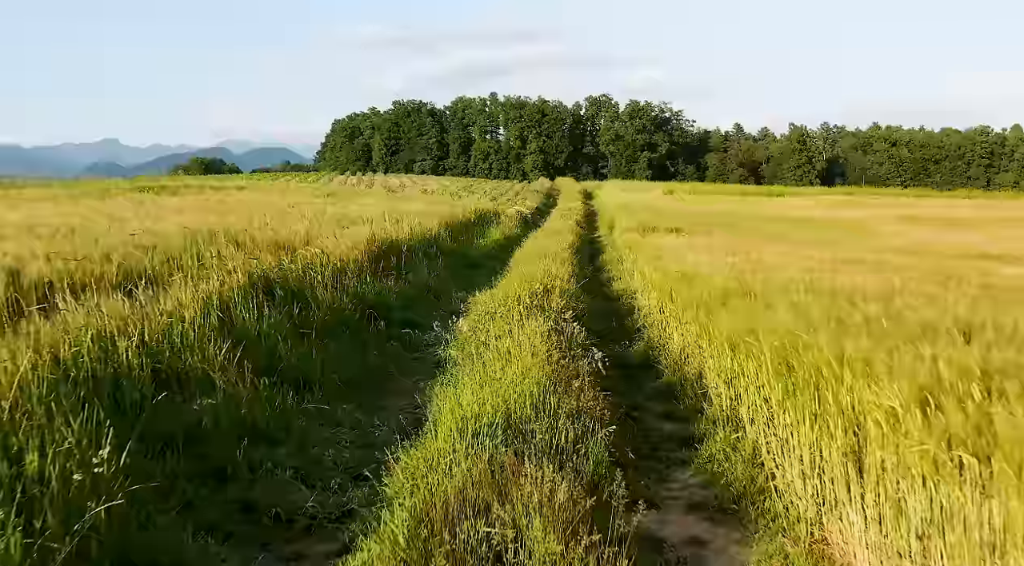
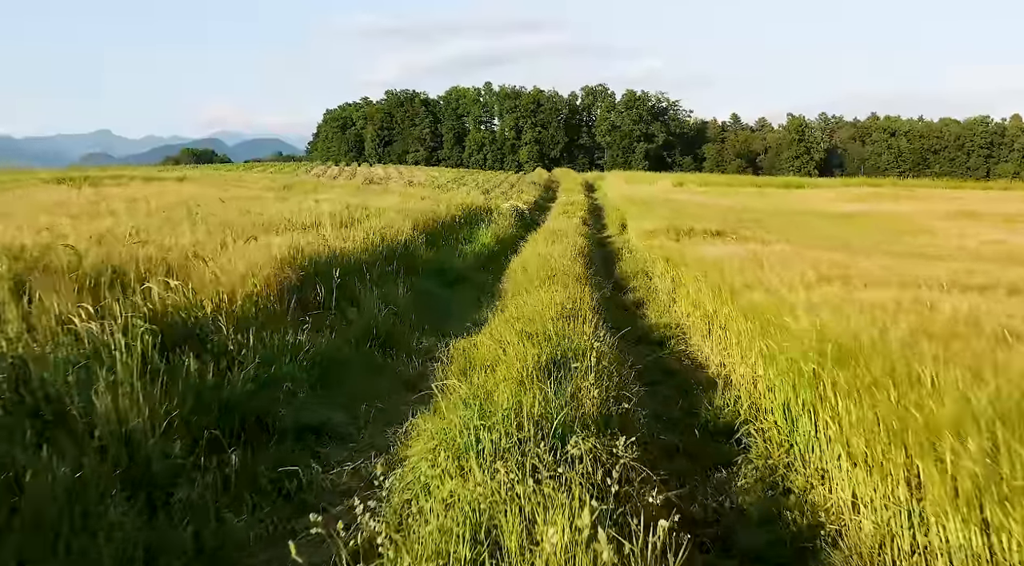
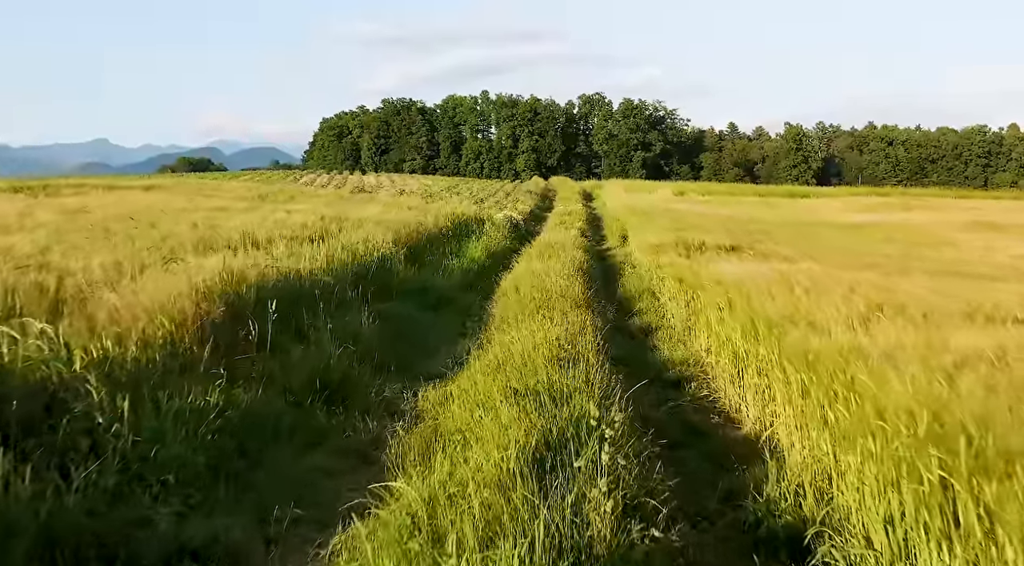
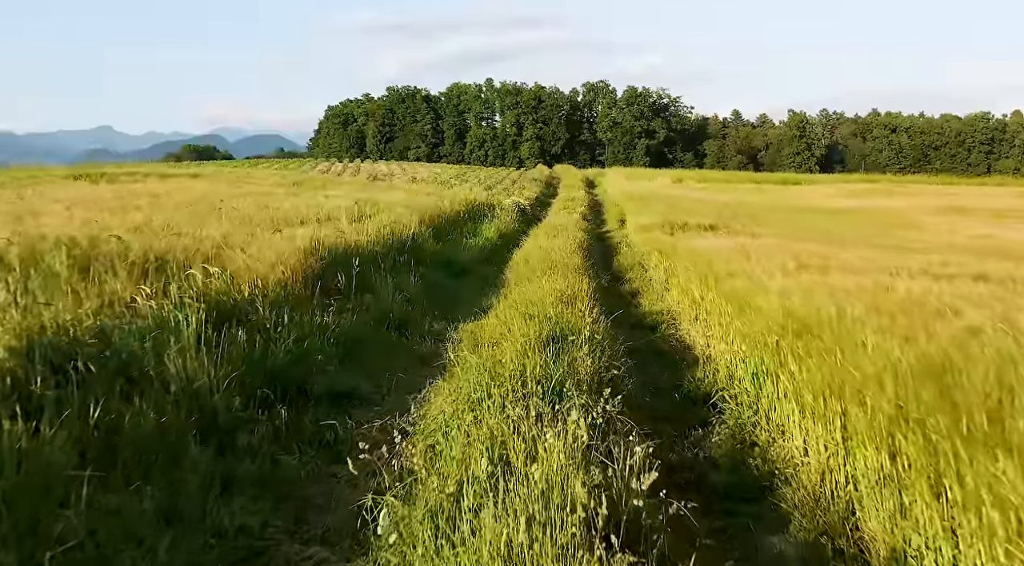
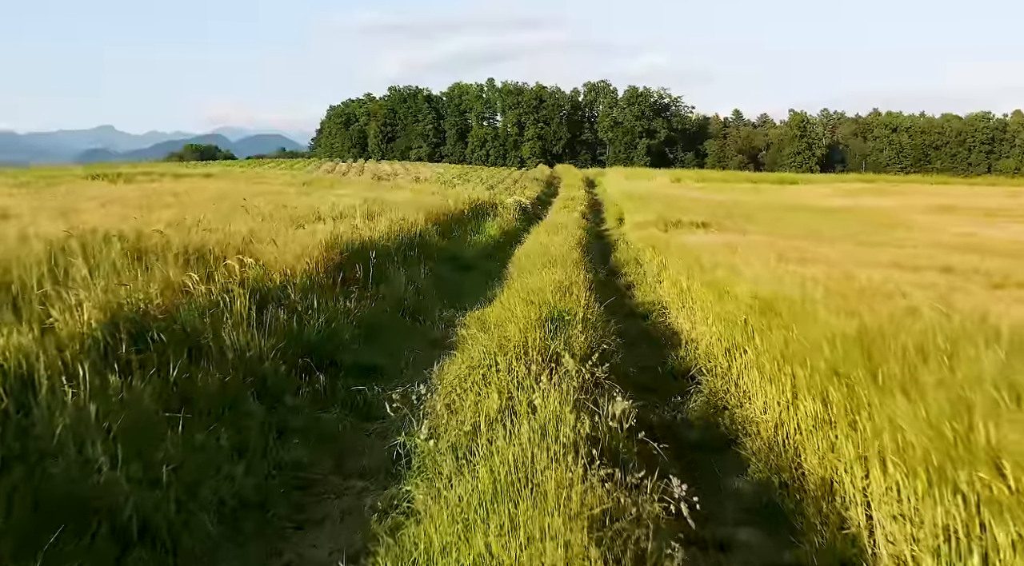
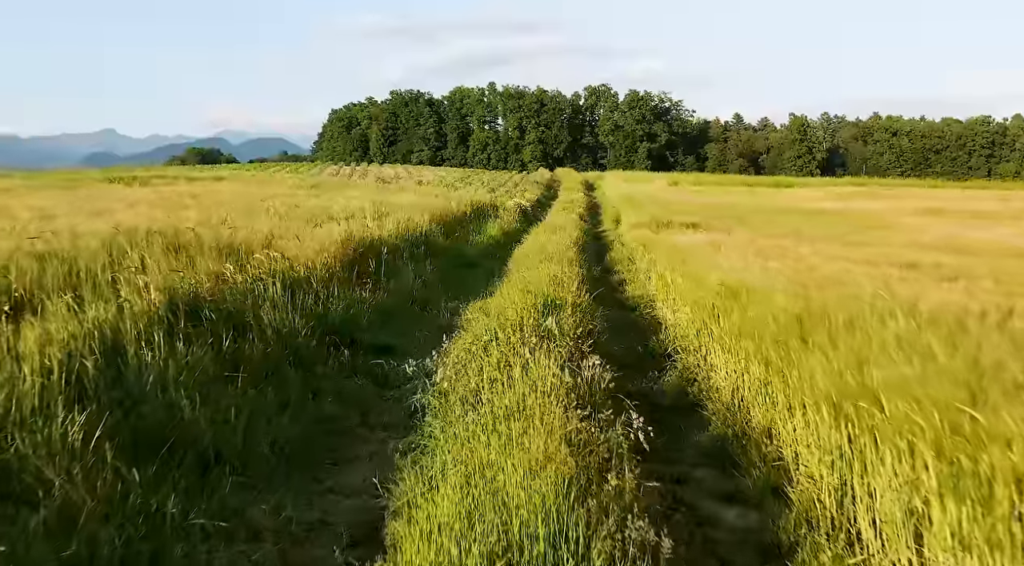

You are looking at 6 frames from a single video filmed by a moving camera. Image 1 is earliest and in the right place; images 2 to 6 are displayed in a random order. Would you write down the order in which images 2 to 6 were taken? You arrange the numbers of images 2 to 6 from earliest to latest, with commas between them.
6, 5, 4, 2, 3
